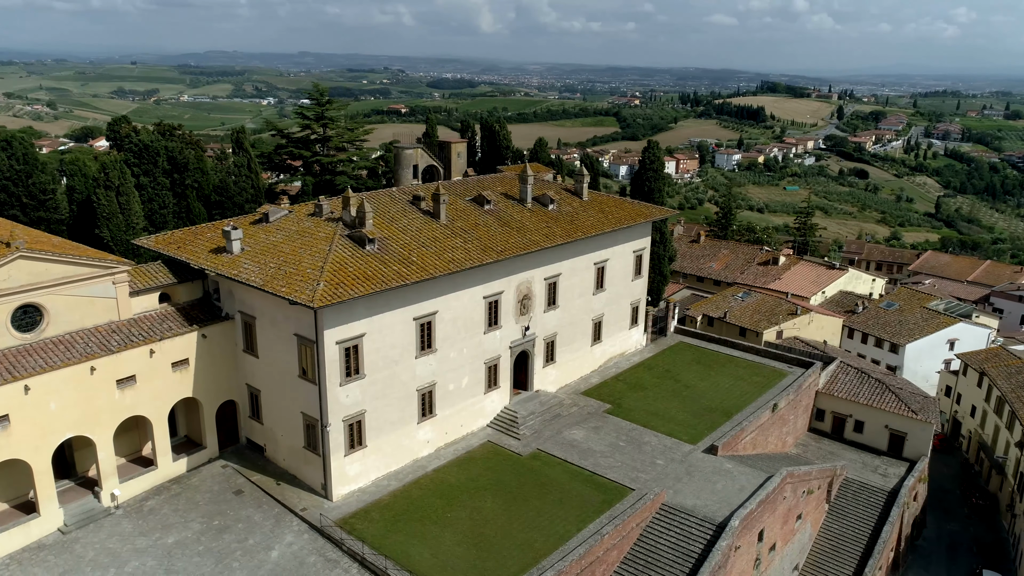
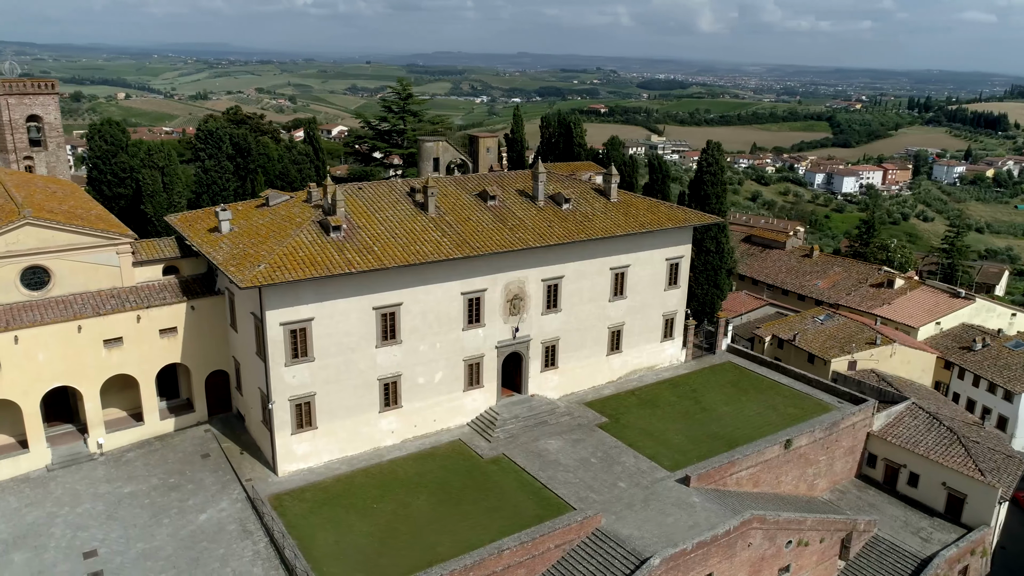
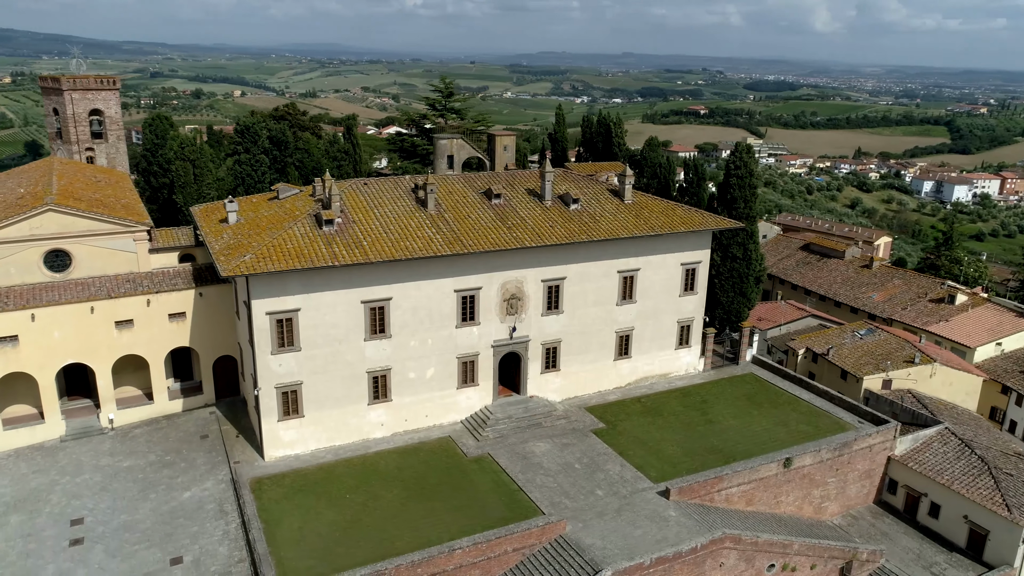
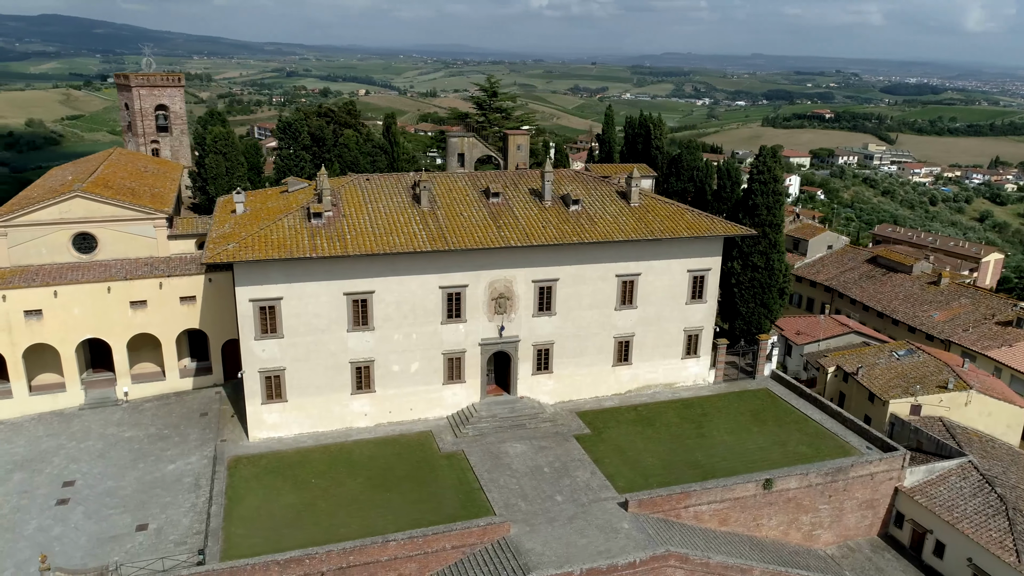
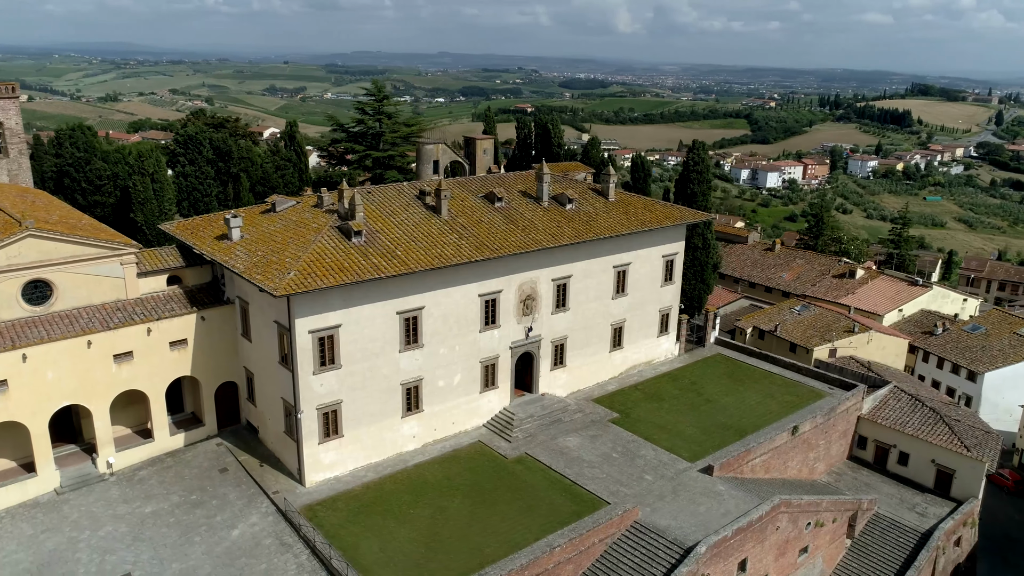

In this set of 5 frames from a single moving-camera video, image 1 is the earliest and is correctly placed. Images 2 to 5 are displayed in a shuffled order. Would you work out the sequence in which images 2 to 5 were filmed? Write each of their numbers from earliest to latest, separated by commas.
5, 2, 3, 4
